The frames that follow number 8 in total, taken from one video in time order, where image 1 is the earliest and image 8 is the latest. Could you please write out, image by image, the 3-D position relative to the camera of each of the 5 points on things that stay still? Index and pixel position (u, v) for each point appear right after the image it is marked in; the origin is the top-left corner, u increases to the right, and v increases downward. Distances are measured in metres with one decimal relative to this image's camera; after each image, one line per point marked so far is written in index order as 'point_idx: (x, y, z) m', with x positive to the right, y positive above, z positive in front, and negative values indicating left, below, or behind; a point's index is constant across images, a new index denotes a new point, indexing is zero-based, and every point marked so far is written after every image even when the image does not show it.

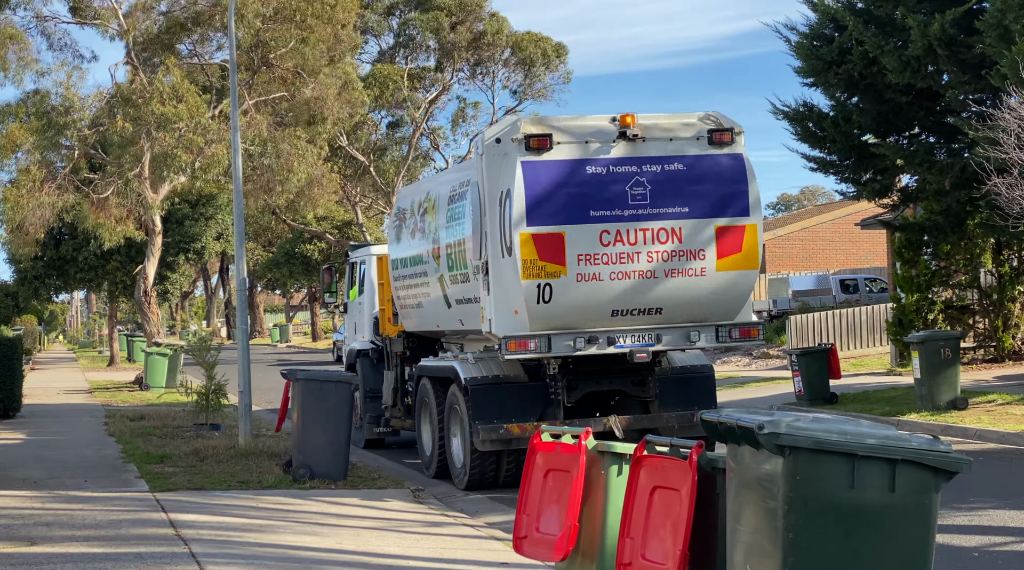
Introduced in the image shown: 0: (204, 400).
0: (-4.3, -1.6, +18.4) m
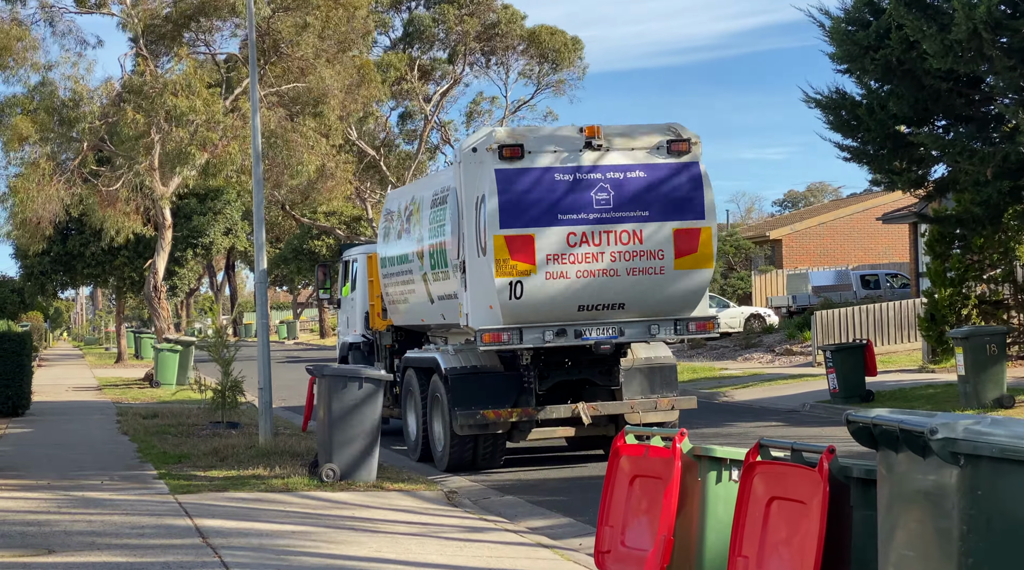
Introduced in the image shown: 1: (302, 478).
0: (-4.0, -1.5, +17.8) m
1: (-1.9, -1.8, +12.1) m
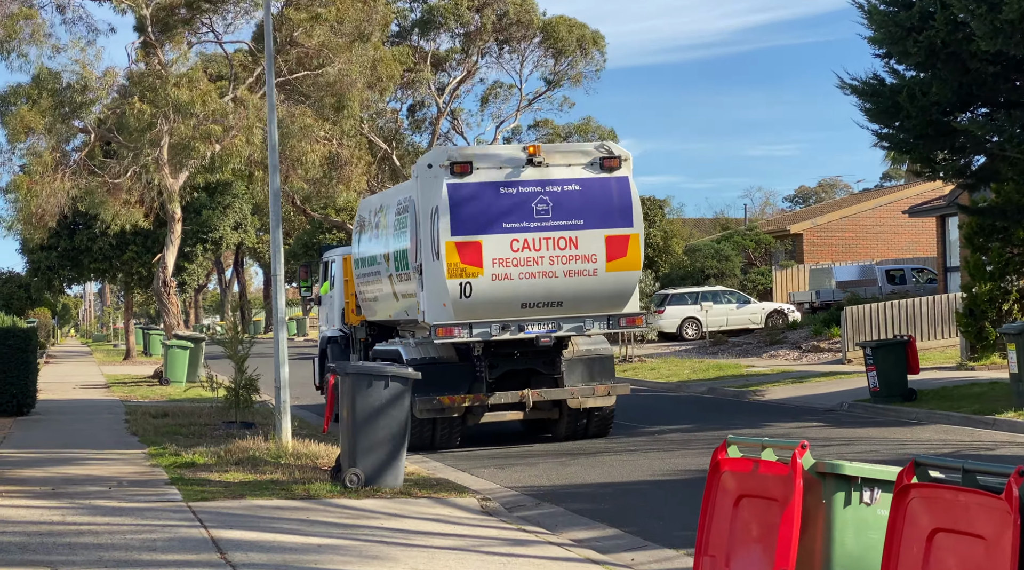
0: (-3.6, -1.4, +17.1) m
1: (-1.6, -1.7, +11.3) m
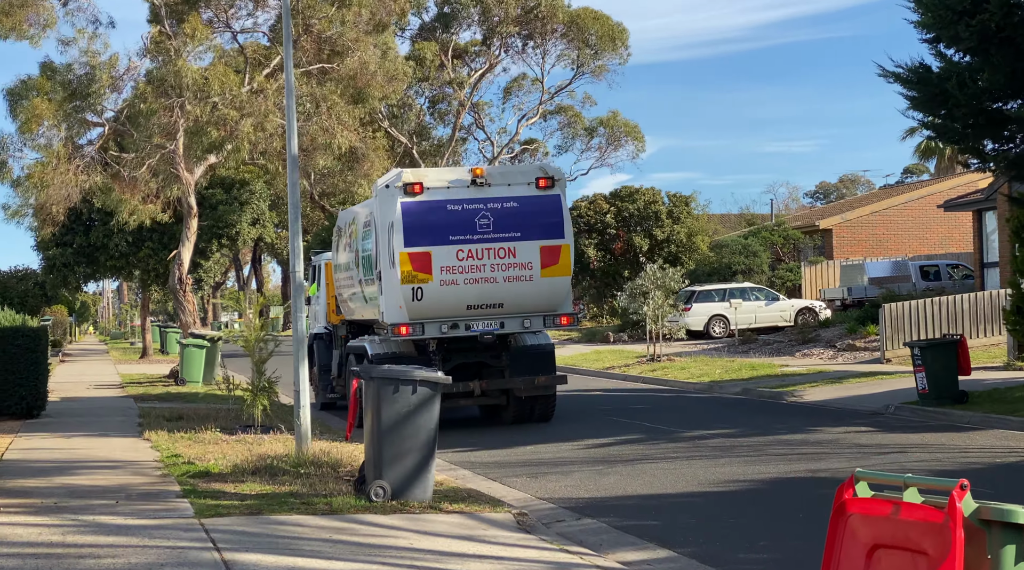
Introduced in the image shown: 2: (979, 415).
0: (-3.3, -1.4, +16.3) m
1: (-1.3, -1.7, +10.5) m
2: (+5.5, -1.5, +15.5) m
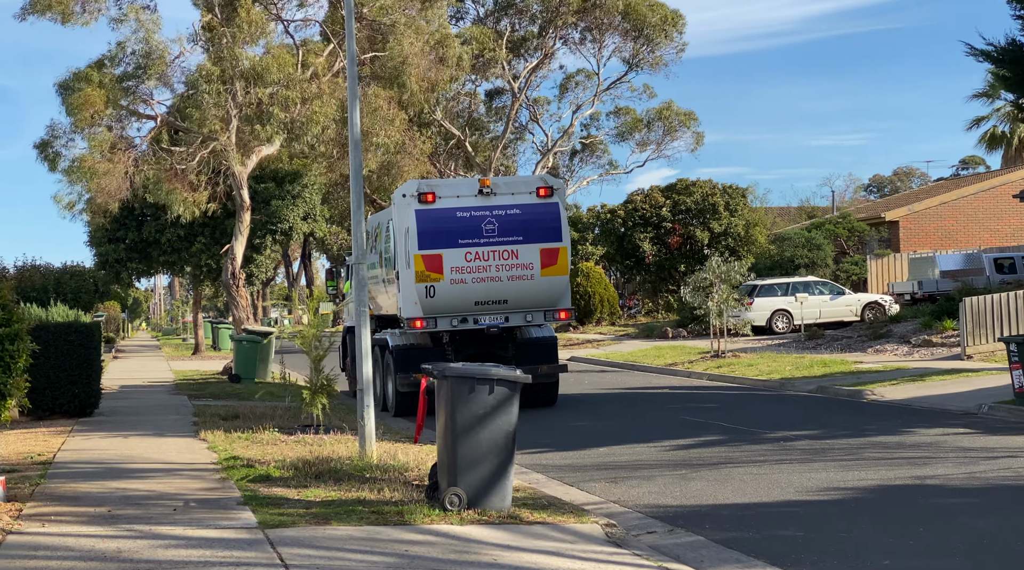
0: (-2.4, -1.3, +15.6) m
1: (-0.7, -1.6, +9.8) m
2: (+6.3, -1.4, +14.5) m
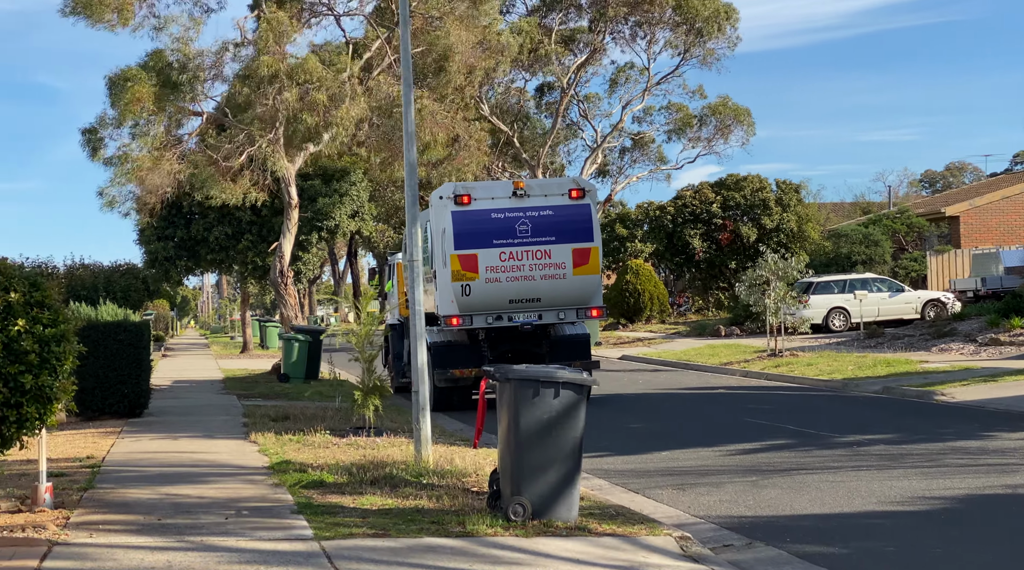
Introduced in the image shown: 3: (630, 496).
0: (-1.8, -1.3, +15.2) m
1: (-0.2, -1.6, +9.3) m
2: (+6.9, -1.4, +13.8) m
3: (+1.0, -1.8, +11.2) m
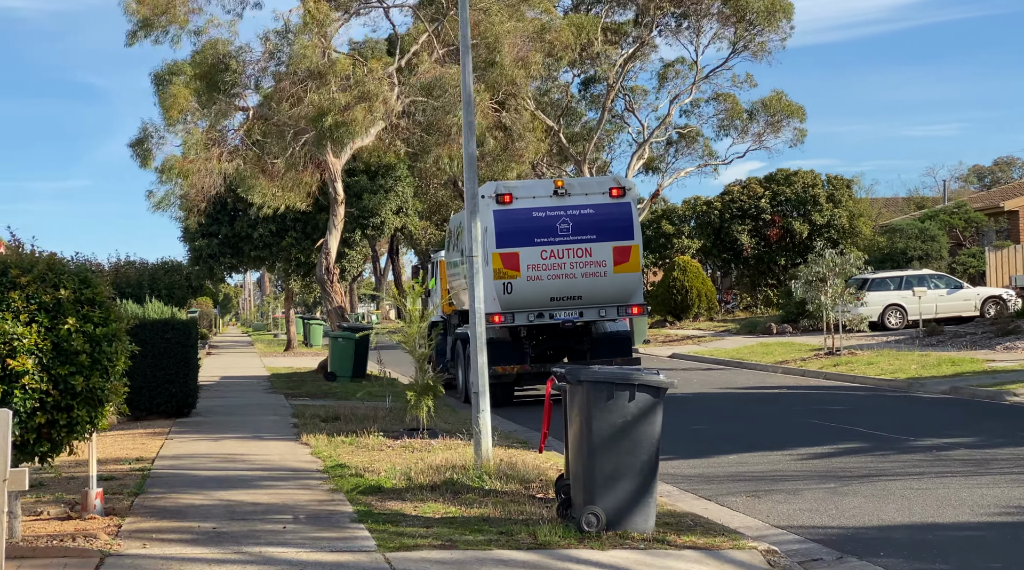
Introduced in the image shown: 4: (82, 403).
0: (-1.1, -1.3, +14.7) m
1: (+0.3, -1.6, +8.8) m
2: (+7.5, -1.3, +13.0) m
3: (+1.5, -1.8, +10.7) m
4: (-3.2, -0.9, +9.7) m
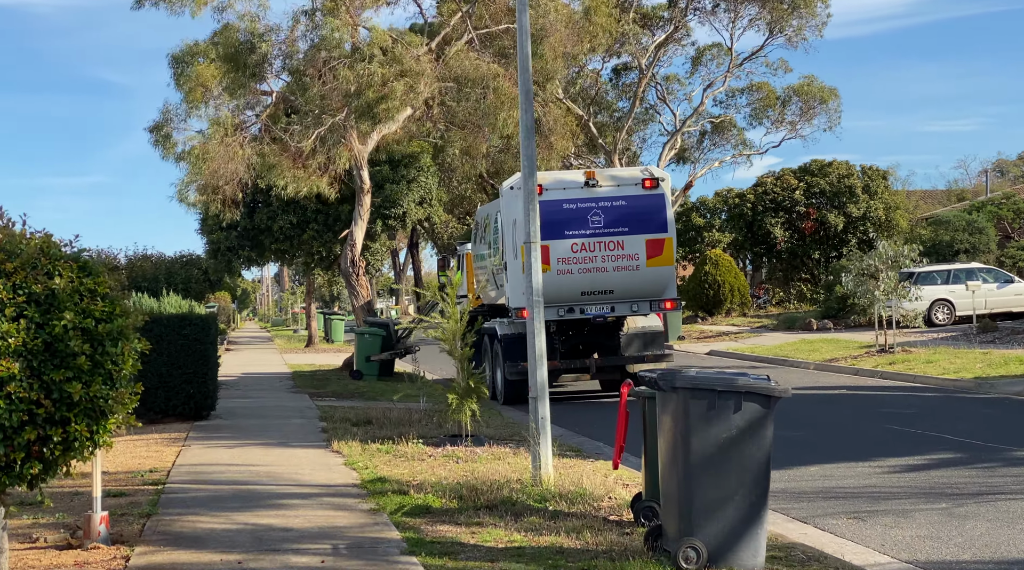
0: (-0.6, -1.2, +13.3) m
1: (+0.7, -1.5, +7.4) m
2: (+8.0, -1.3, +11.5) m
3: (+2.0, -1.7, +9.2) m
4: (-2.7, -0.8, +8.4) m
